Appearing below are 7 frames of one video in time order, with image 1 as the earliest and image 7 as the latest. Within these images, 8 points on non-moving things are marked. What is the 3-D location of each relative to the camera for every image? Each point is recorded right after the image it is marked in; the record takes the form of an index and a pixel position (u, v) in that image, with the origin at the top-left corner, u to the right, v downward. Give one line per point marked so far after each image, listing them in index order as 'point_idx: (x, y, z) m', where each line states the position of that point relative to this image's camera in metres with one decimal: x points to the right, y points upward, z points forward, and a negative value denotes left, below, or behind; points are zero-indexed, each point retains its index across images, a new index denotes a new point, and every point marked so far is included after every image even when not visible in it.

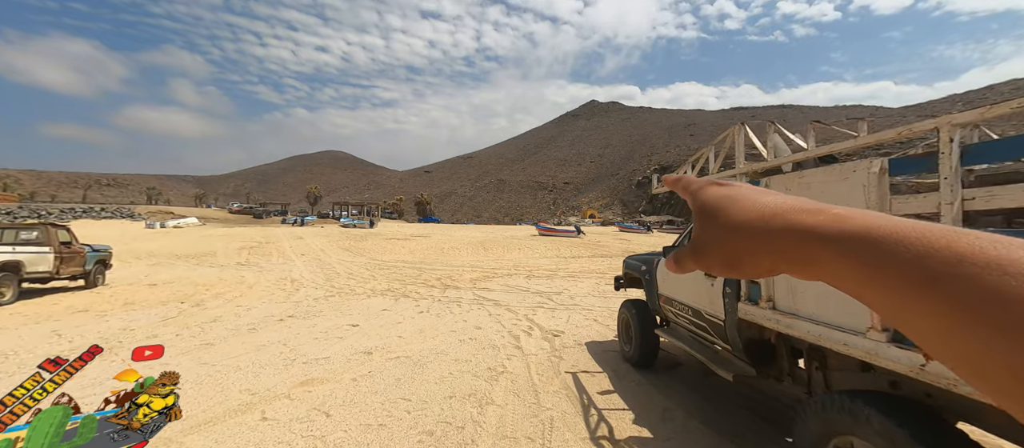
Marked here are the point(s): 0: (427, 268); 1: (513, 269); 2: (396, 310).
0: (-3.6, -1.9, +16.6) m
1: (0.0, -1.9, +17.2) m
2: (-2.6, -1.9, +8.8) m
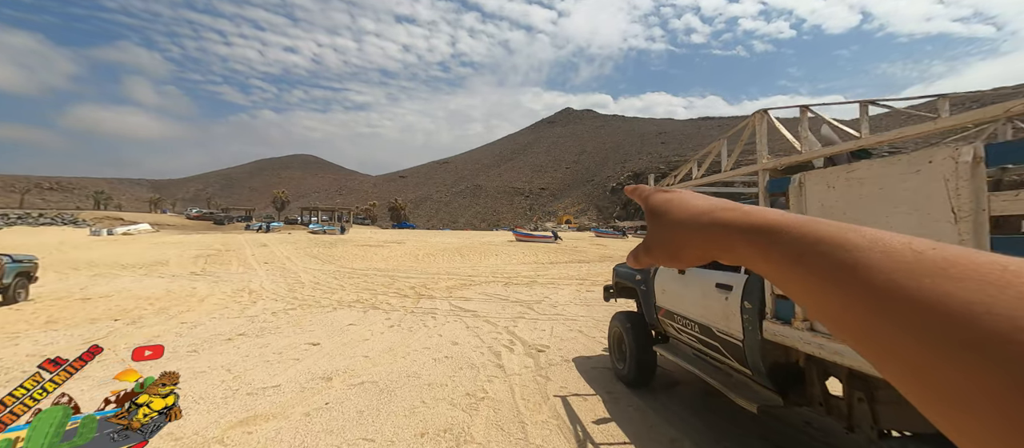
0: (-4.5, -2.1, +15.8) m
1: (-0.9, -2.2, +16.5) m
2: (-3.1, -2.1, +8.0) m
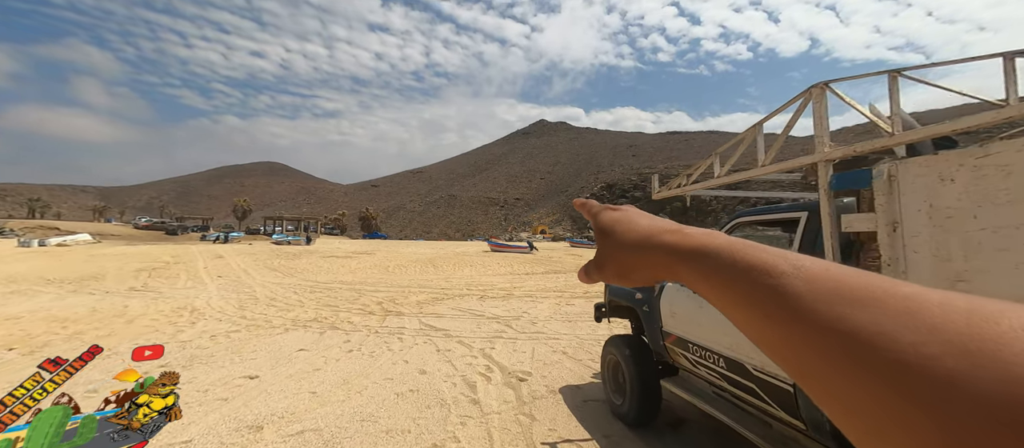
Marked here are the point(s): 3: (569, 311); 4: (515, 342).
0: (-5.5, -2.5, +14.6) m
1: (-1.9, -2.6, +15.6) m
2: (-3.5, -2.2, +7.0) m
3: (+1.6, -2.5, +11.5) m
4: (+0.1, -2.3, +7.6) m
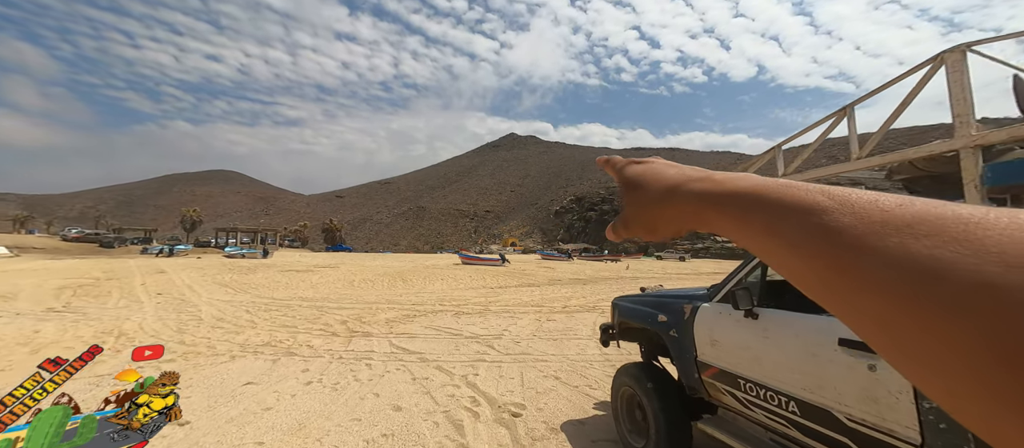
0: (-6.3, -2.9, +13.4) m
1: (-2.8, -3.0, +14.6) m
2: (-3.7, -2.4, +5.9) m
3: (+1.1, -2.8, +10.8) m
4: (-0.2, -2.5, +6.8) m
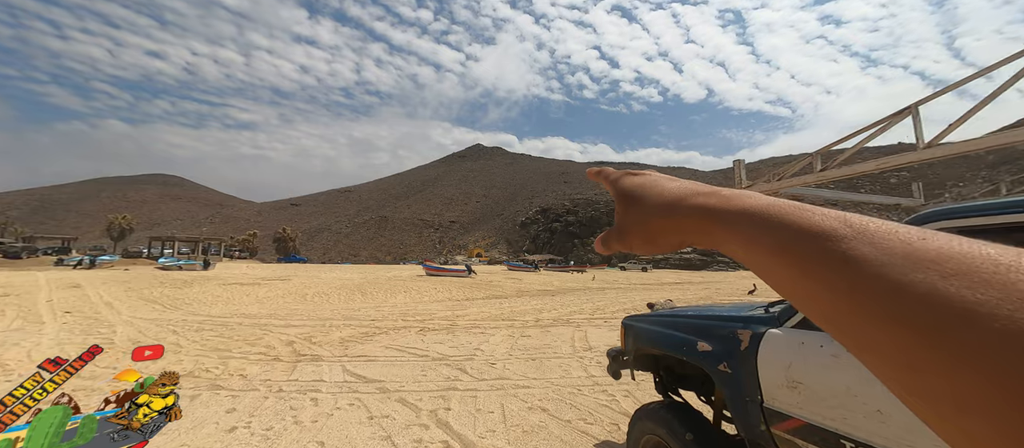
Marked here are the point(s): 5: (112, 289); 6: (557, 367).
0: (-7.1, -3.1, +11.8) m
1: (-3.8, -3.3, +13.3) m
2: (-3.9, -2.4, +4.6) m
3: (+0.4, -3.0, +9.9) m
4: (-0.5, -2.5, +5.8) m
5: (-18.8, -3.0, +18.5) m
6: (+0.9, -2.8, +7.6) m
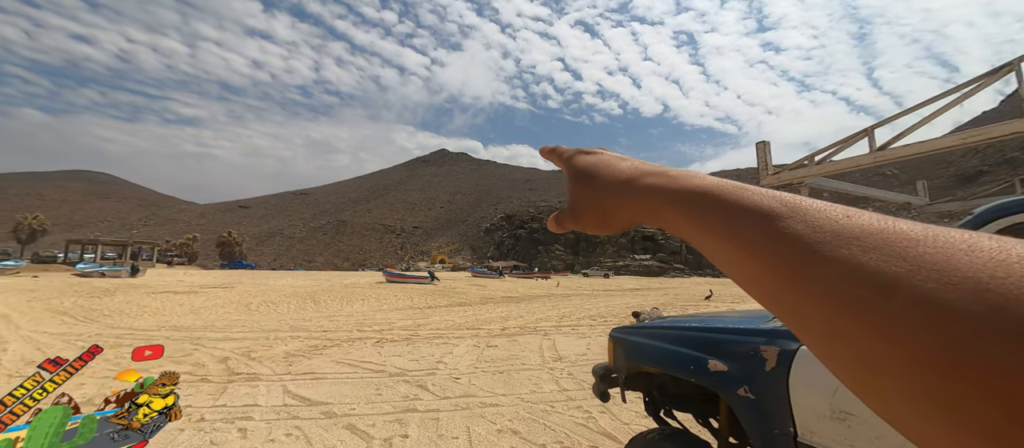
0: (-8.1, -3.1, +10.5) m
1: (-4.9, -3.4, +12.3) m
2: (-4.2, -2.3, +3.6) m
3: (-0.4, -3.1, +9.2) m
4: (-1.0, -2.5, +5.1) m
5: (-20.3, -3.0, +16.1) m
6: (+0.3, -2.8, +7.0) m
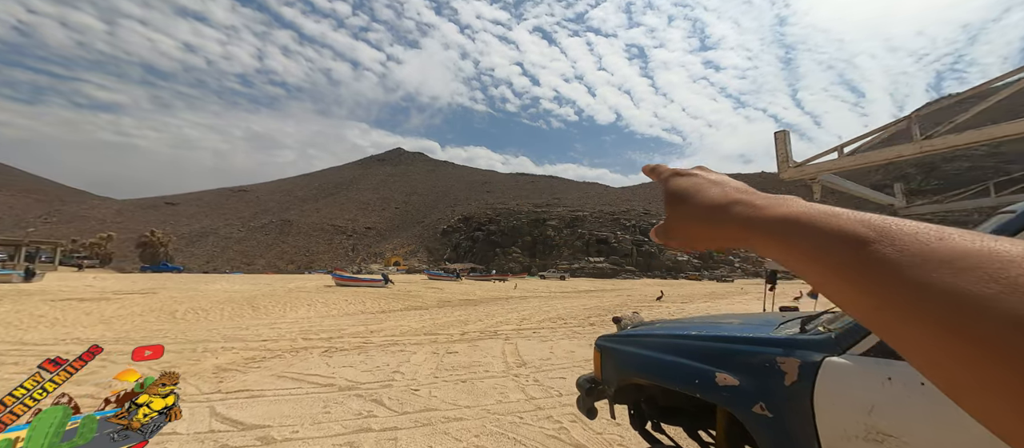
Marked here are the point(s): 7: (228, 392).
0: (-9.0, -3.0, +9.1) m
1: (-6.1, -3.3, +11.3) m
2: (-4.5, -2.3, +2.7) m
3: (-1.3, -3.1, +8.7) m
4: (-1.4, -2.5, +4.6) m
5: (-21.8, -2.9, +13.4) m
6: (-0.4, -2.8, +6.6) m
7: (-4.6, -2.7, +6.3) m
